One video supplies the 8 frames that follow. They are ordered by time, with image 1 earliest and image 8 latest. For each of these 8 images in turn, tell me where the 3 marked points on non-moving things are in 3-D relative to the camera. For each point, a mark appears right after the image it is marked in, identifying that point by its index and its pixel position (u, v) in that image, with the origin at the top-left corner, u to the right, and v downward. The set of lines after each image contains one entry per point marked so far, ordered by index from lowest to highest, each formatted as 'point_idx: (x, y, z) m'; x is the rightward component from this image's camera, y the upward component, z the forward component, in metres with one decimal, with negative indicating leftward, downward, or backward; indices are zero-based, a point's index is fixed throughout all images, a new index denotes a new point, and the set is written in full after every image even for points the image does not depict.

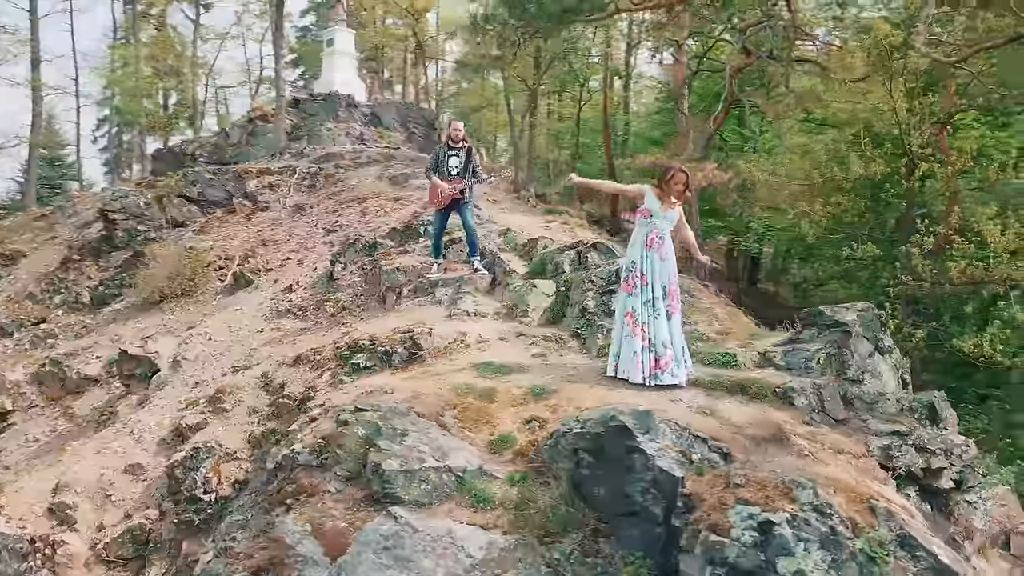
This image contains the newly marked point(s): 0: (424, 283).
0: (-1.2, +0.1, +9.7) m
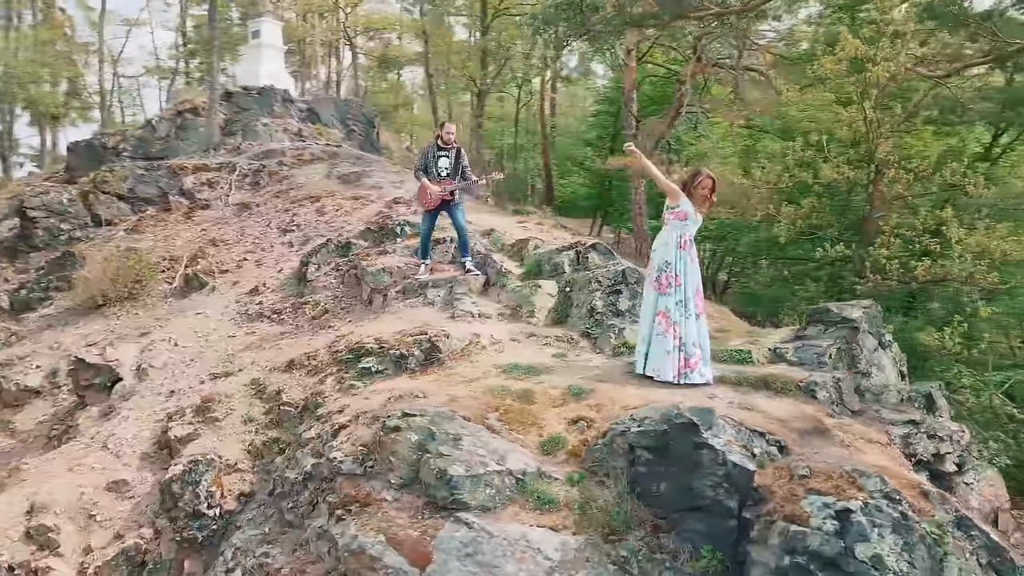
0: (-1.3, +0.1, +9.6) m
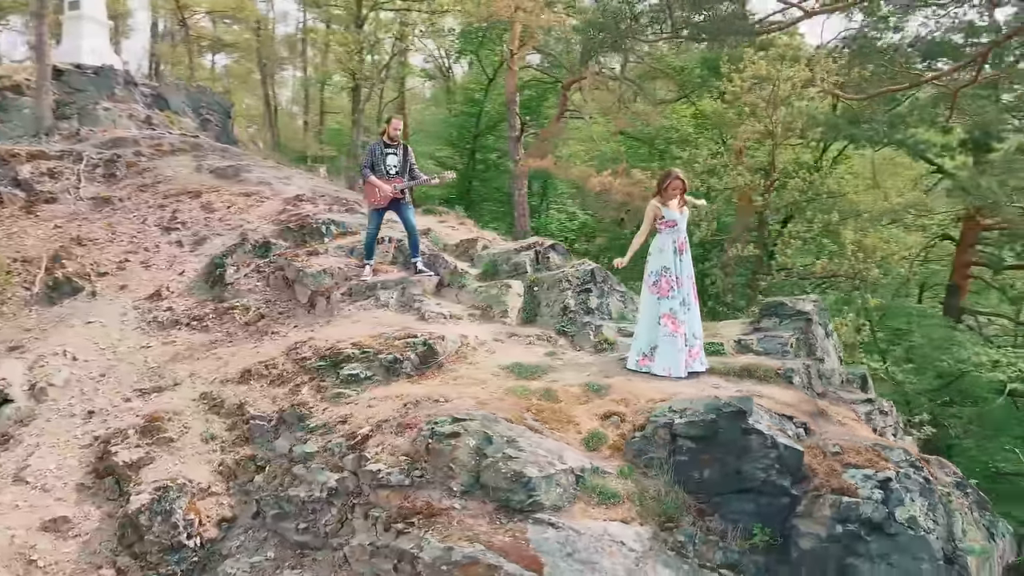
0: (-1.9, 0.0, +9.2) m
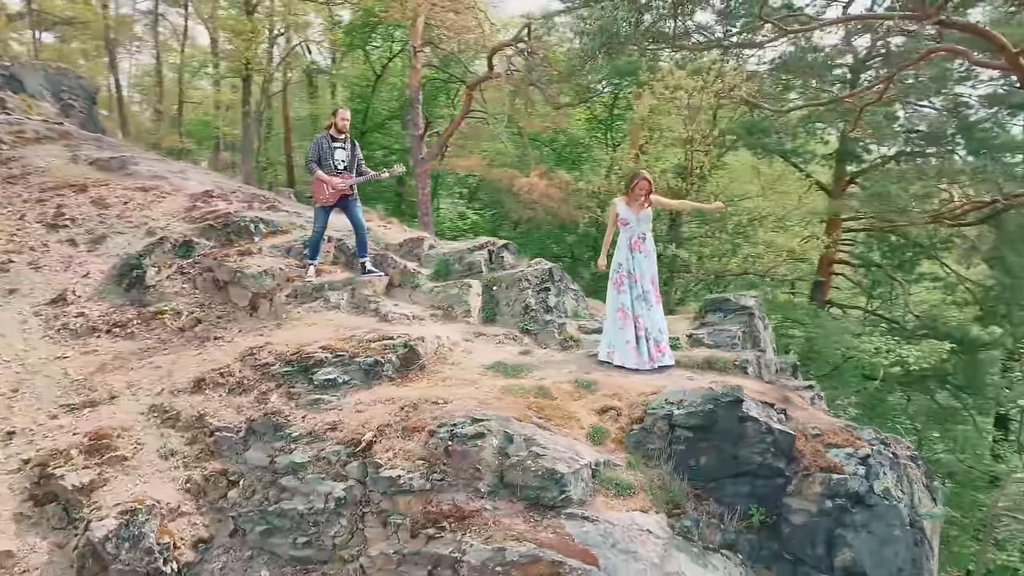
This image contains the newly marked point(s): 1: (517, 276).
0: (-2.4, 0.0, +8.8) m
1: (0.0, +0.1, +8.7) m
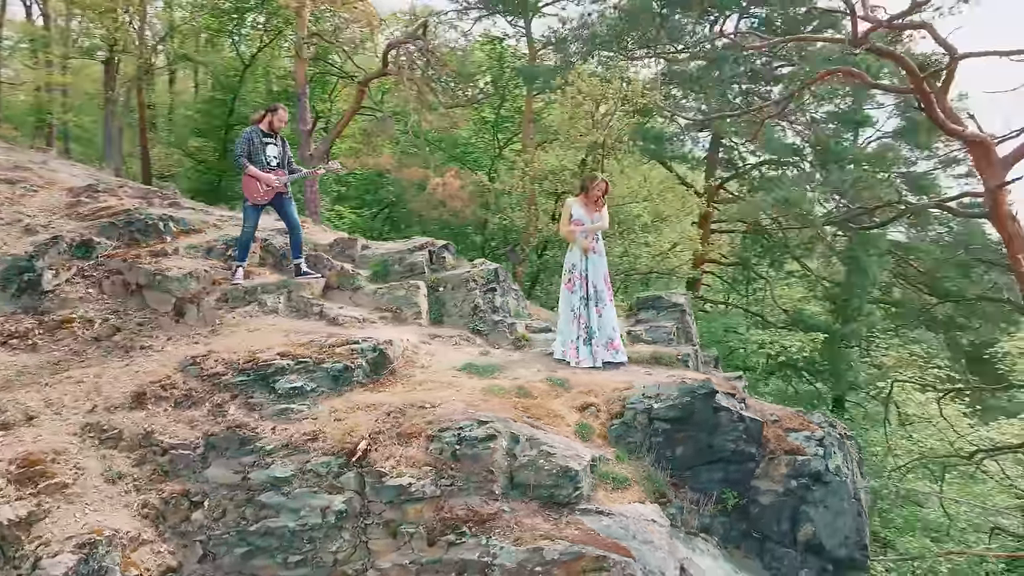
0: (-3.0, 0.0, +8.2) m
1: (-0.6, +0.1, +8.6) m
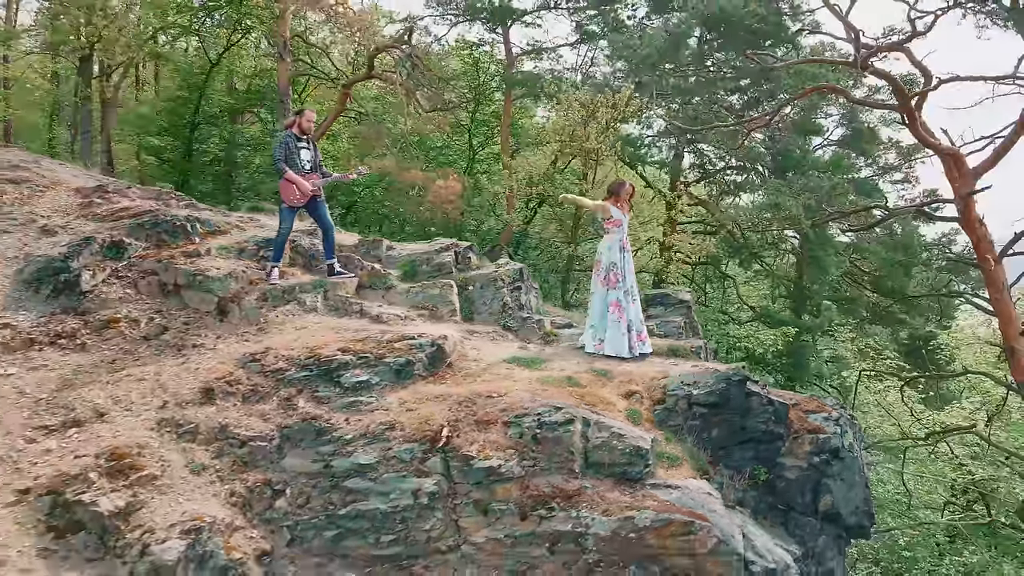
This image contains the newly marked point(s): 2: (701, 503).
0: (-2.7, 0.0, +8.4) m
1: (-0.3, +0.1, +9.1) m
2: (+1.5, -1.7, +5.8) m
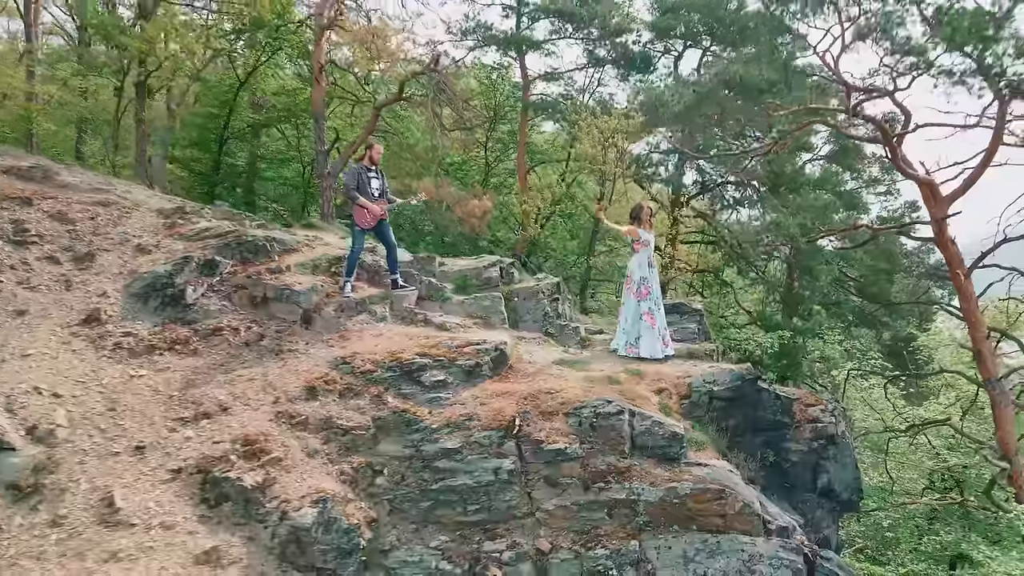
0: (-2.1, -0.2, +9.8) m
1: (+0.3, 0.0, +10.5) m
2: (+2.1, -1.8, +7.2) m
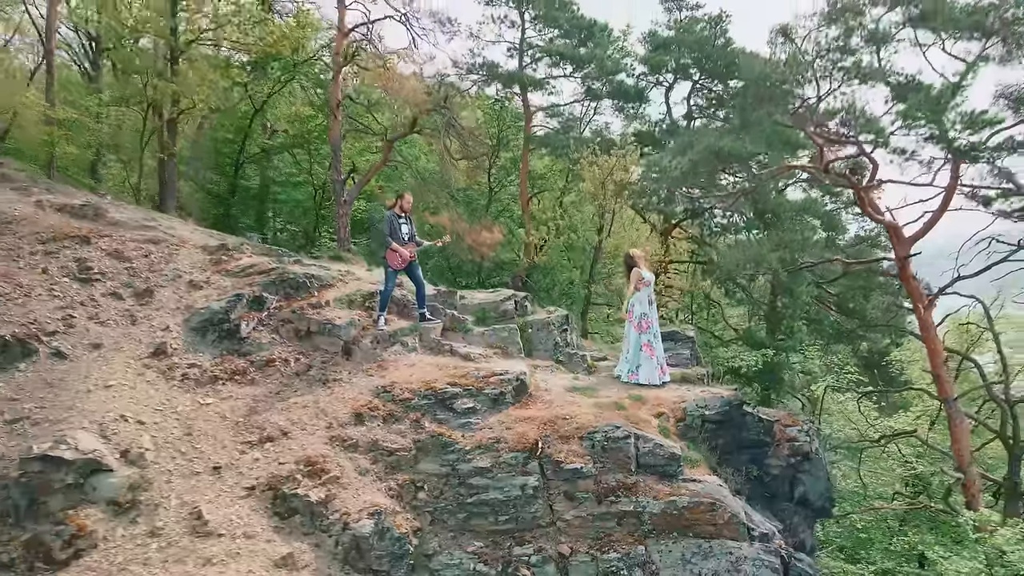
0: (-1.9, -0.7, +11.0) m
1: (+0.5, -0.5, +11.8) m
2: (+2.4, -2.3, +8.5) m
